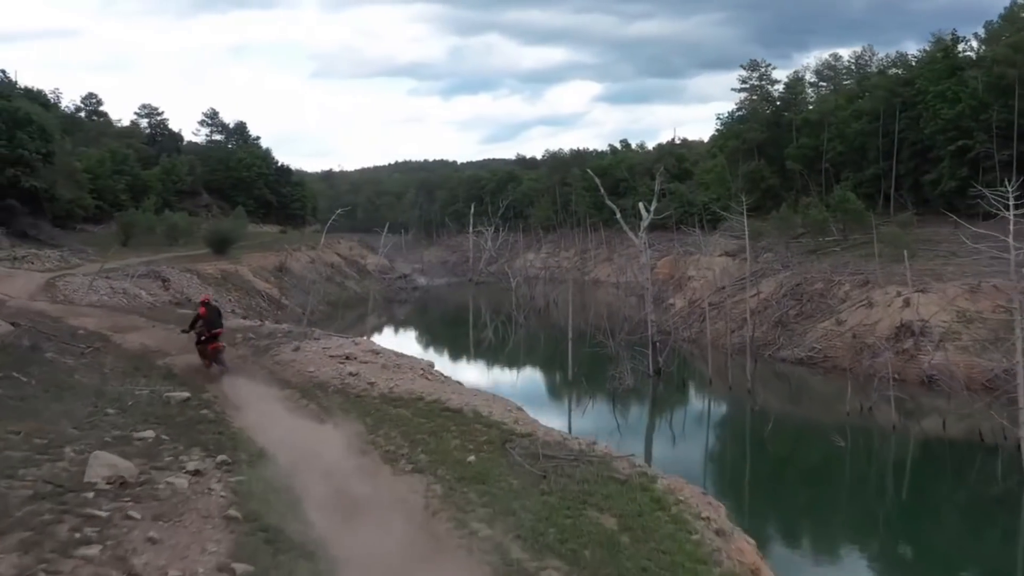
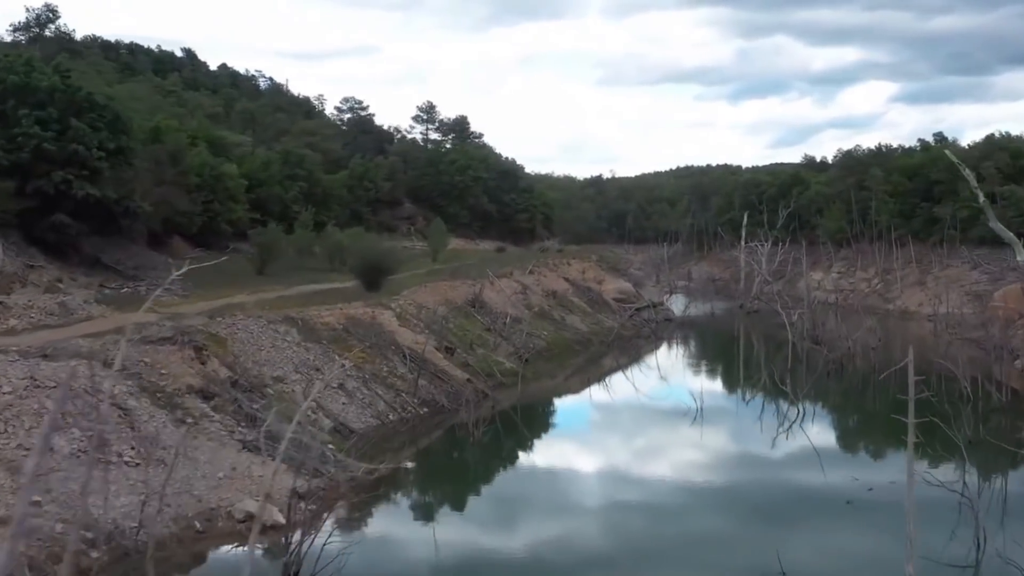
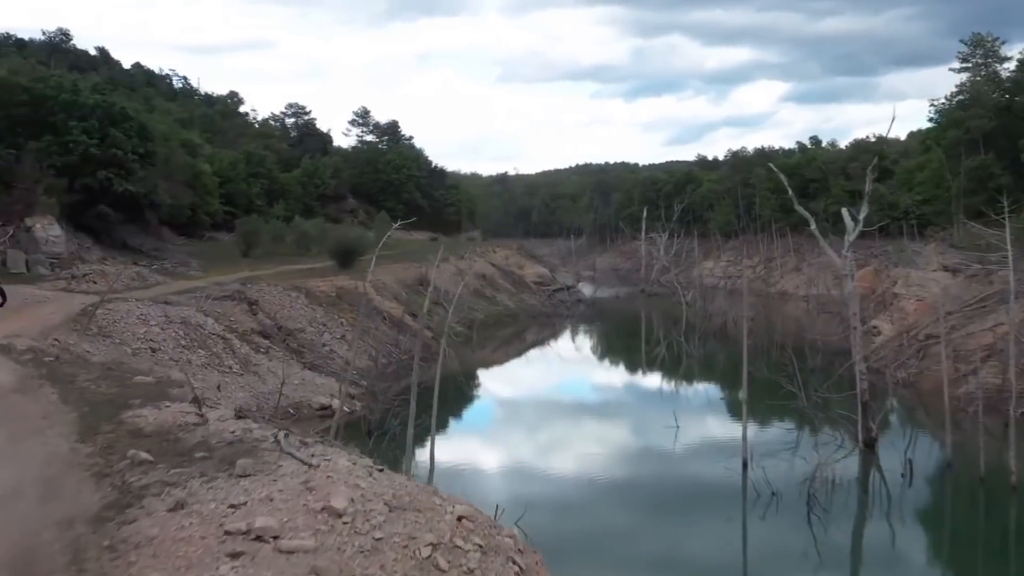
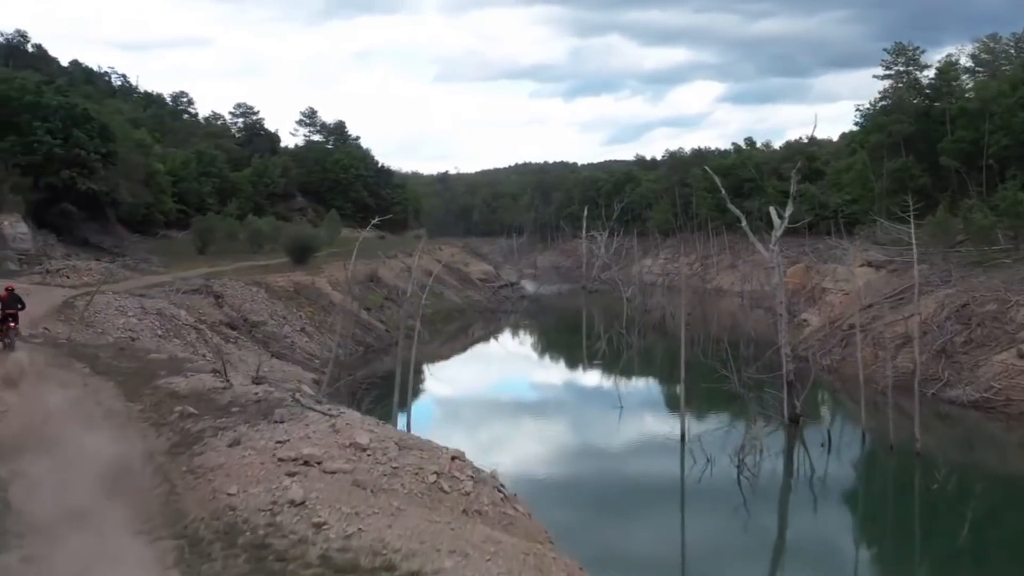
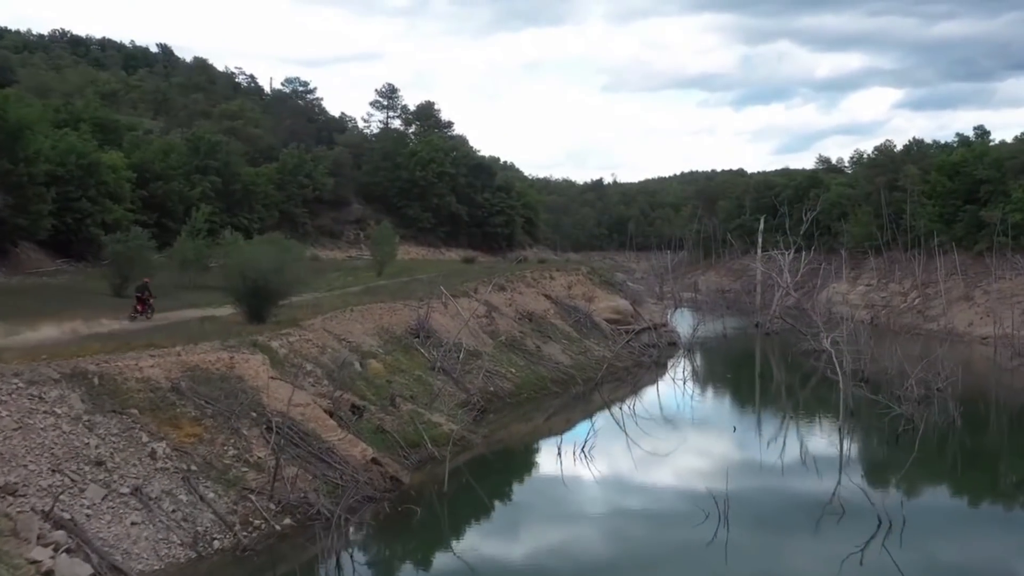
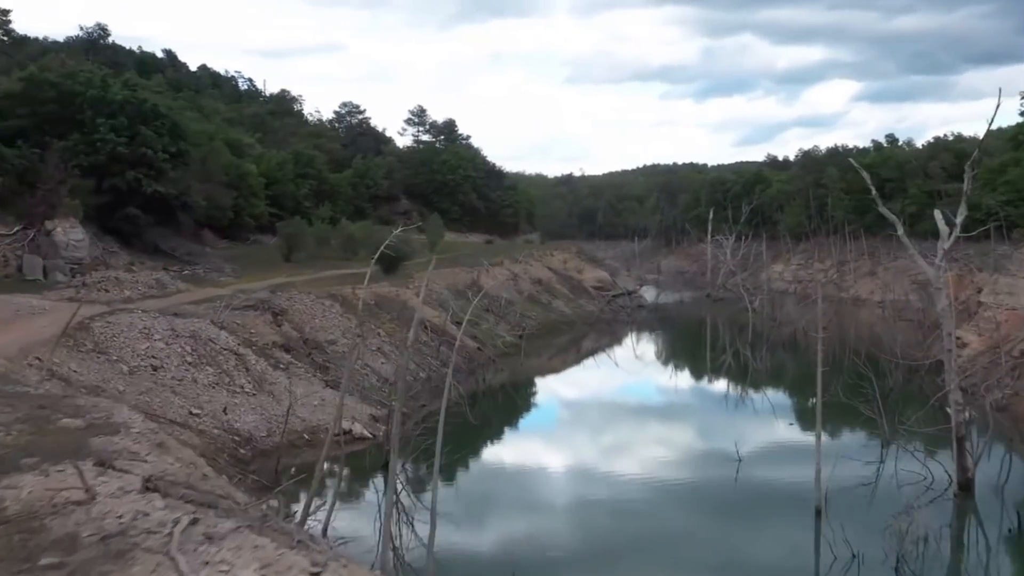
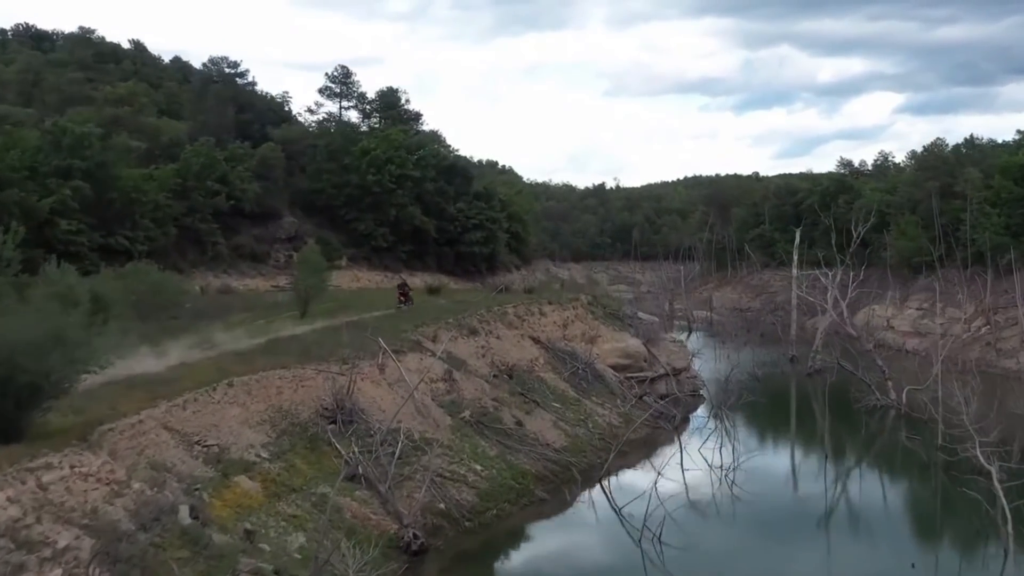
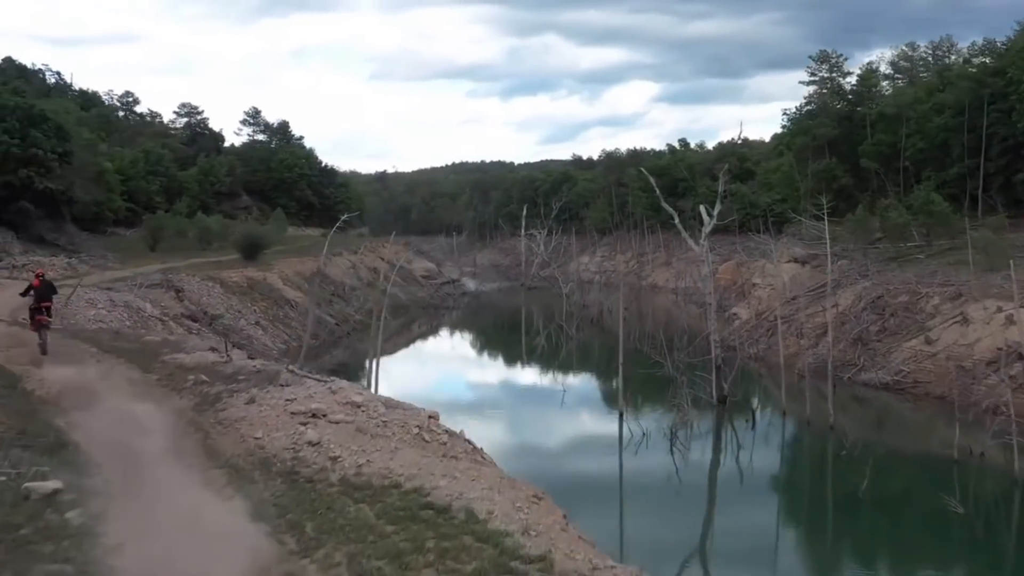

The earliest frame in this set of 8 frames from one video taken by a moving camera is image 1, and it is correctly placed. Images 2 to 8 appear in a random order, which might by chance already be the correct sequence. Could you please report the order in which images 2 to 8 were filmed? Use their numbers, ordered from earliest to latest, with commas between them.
8, 4, 3, 6, 2, 5, 7
